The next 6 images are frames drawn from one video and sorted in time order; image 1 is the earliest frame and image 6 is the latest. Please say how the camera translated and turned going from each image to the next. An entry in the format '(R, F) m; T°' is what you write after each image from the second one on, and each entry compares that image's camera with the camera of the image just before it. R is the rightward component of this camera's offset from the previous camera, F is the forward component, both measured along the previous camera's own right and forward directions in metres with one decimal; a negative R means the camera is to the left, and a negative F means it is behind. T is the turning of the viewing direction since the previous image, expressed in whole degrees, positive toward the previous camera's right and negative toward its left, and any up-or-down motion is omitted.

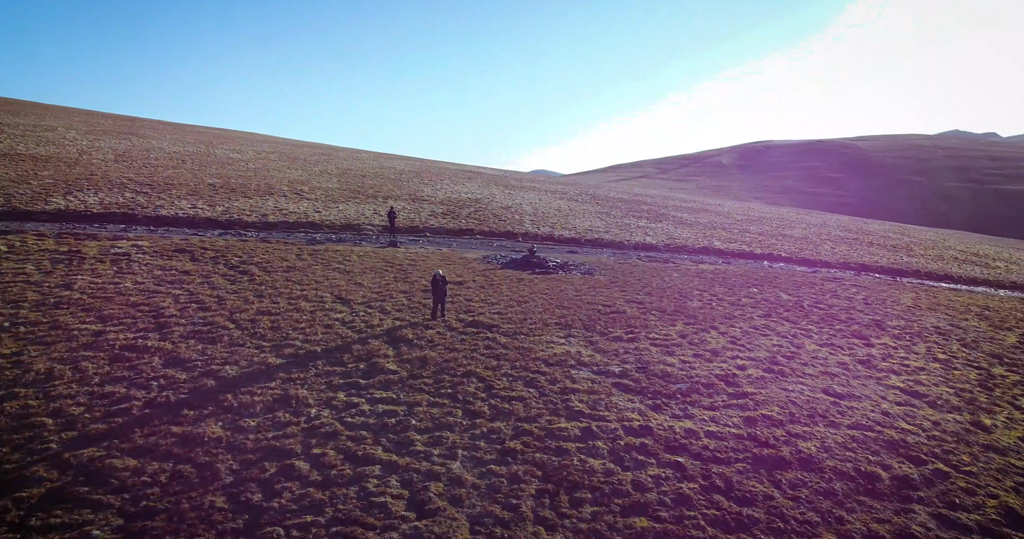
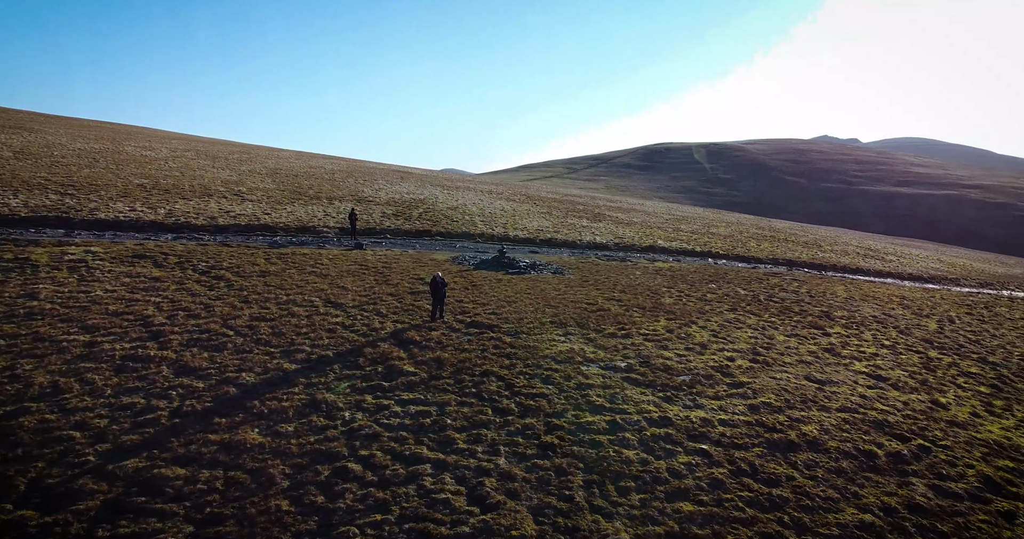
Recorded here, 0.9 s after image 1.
(-1.6, -0.1) m; +5°
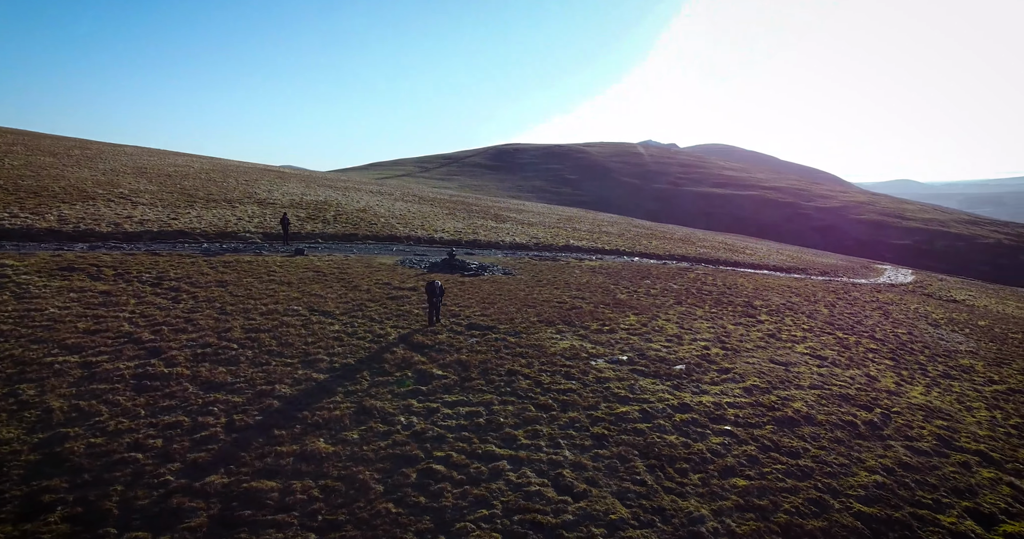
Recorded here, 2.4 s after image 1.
(-2.5, -0.1) m; +8°
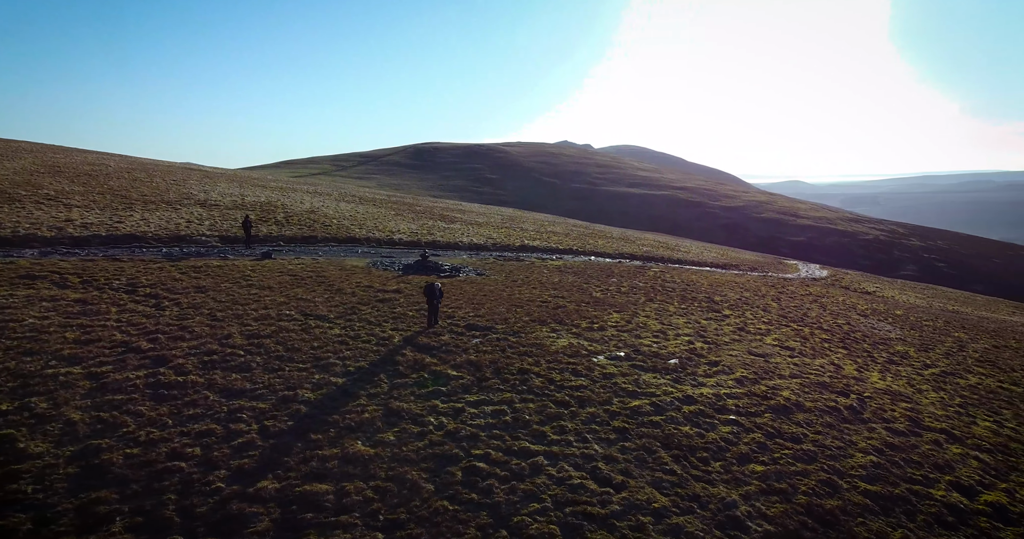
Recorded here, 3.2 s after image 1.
(-1.3, -0.2) m; +4°
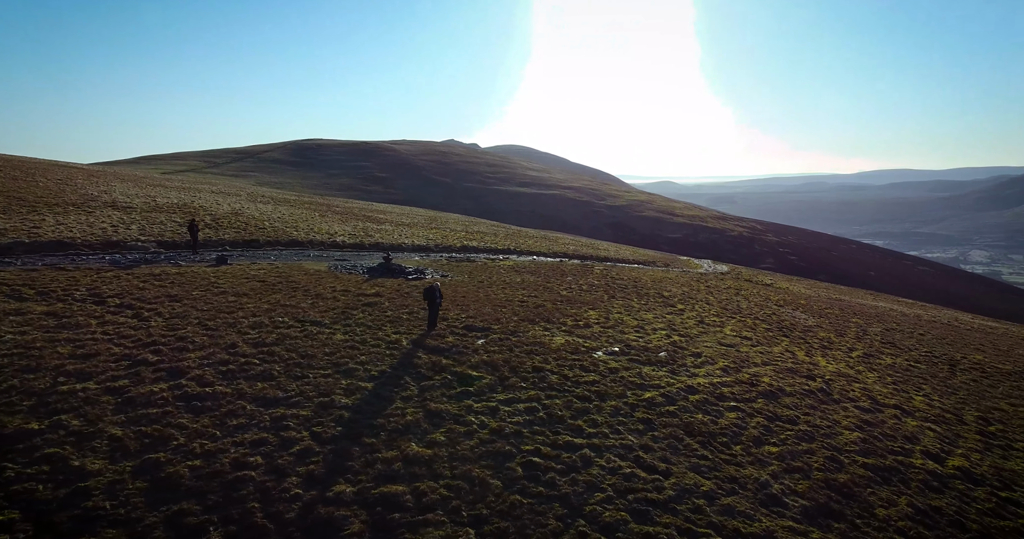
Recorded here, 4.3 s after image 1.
(-1.8, -0.3) m; +6°
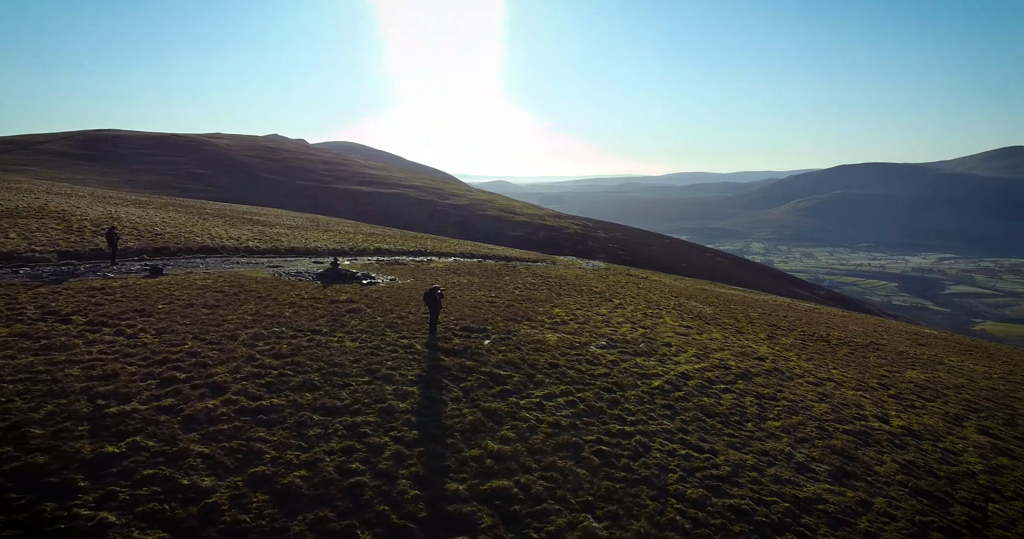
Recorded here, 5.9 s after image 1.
(-2.7, -0.7) m; +8°
